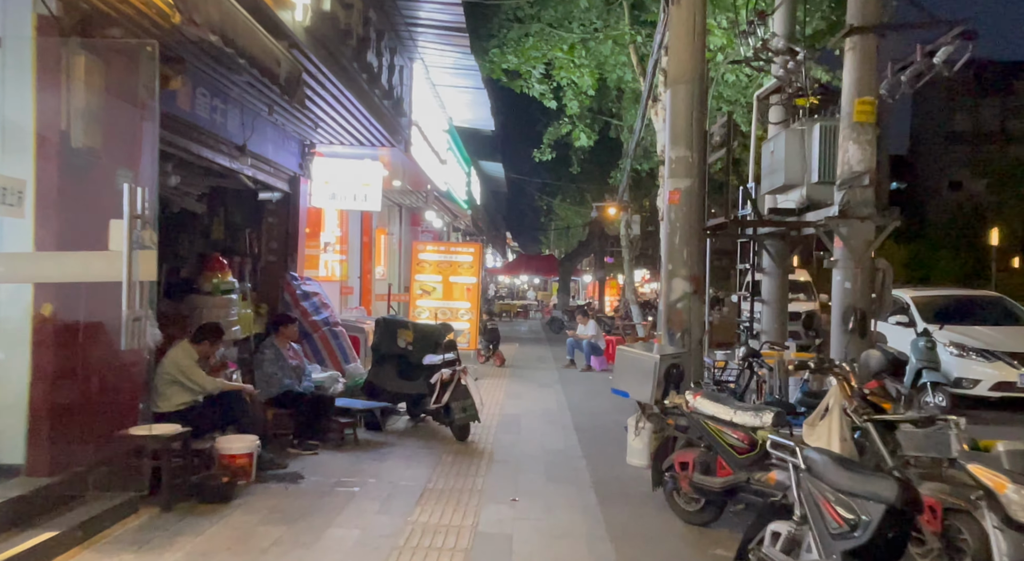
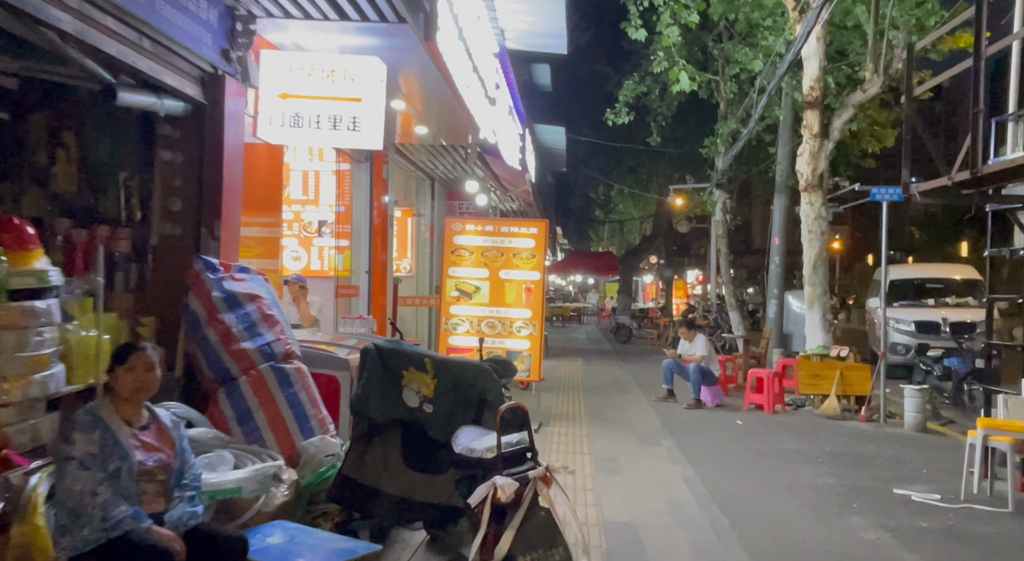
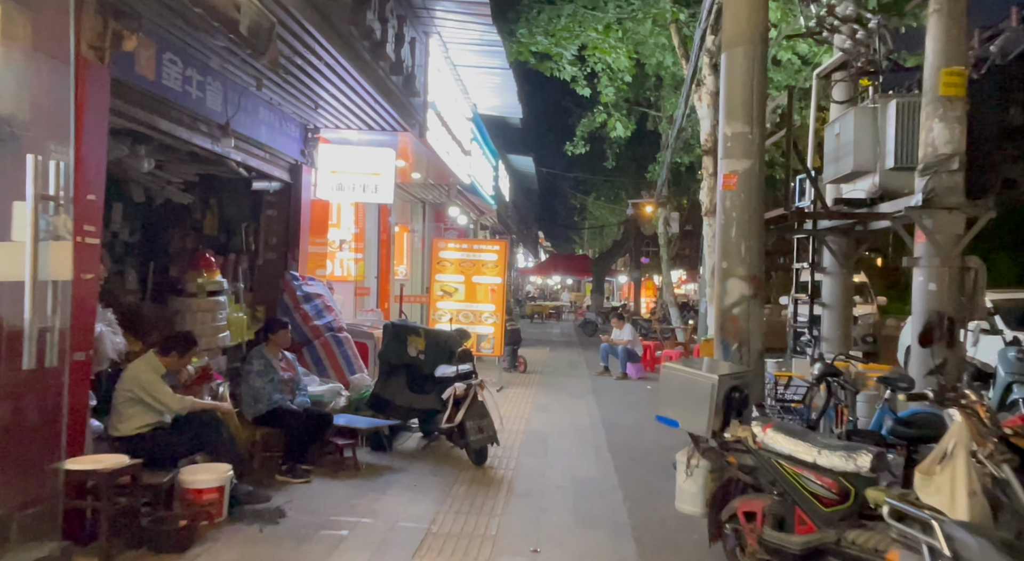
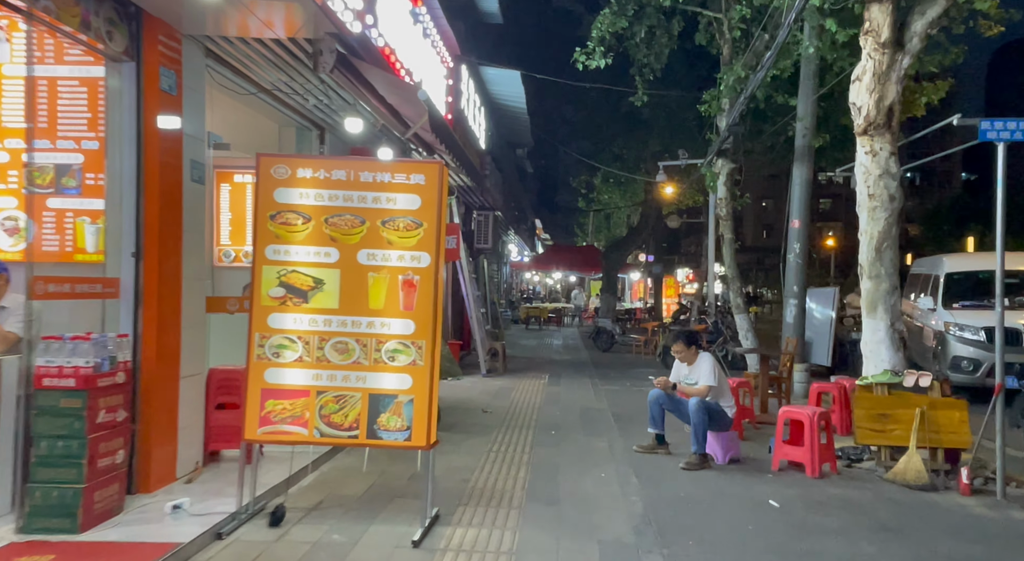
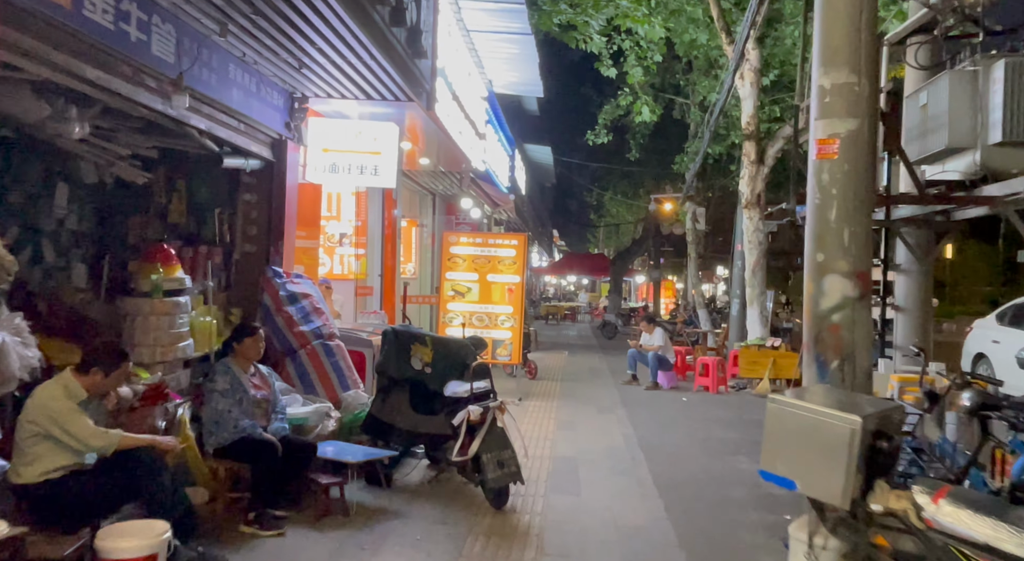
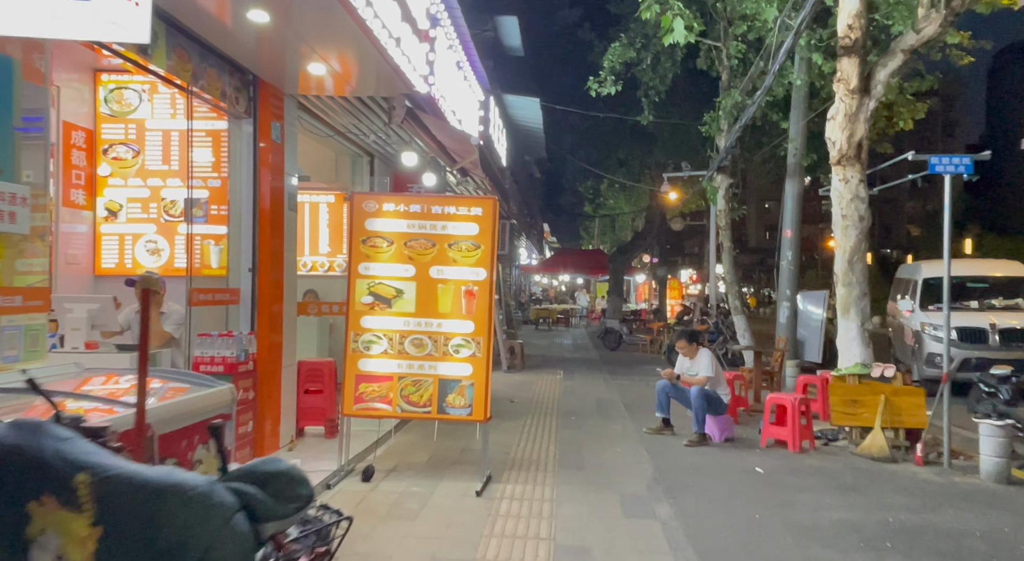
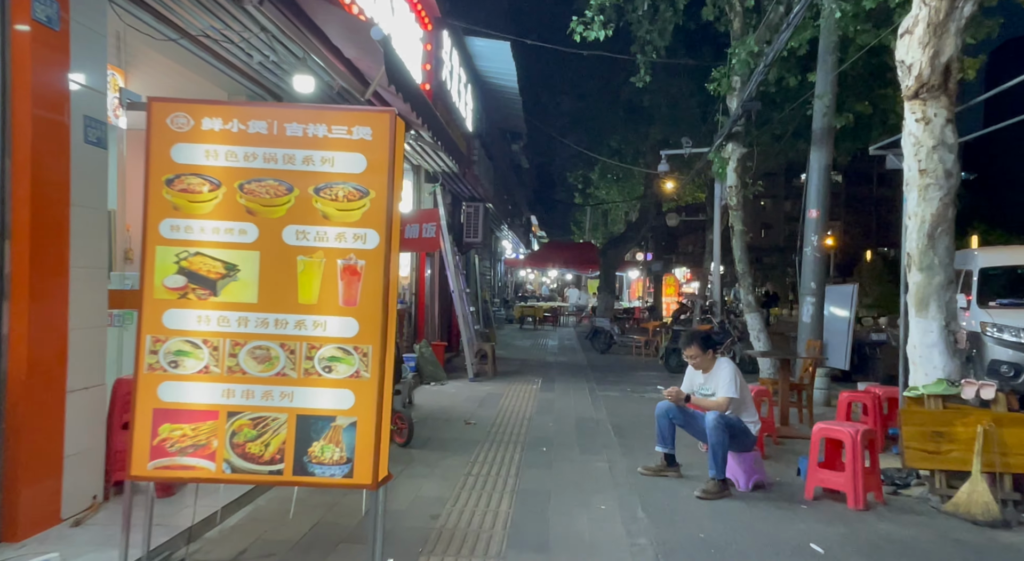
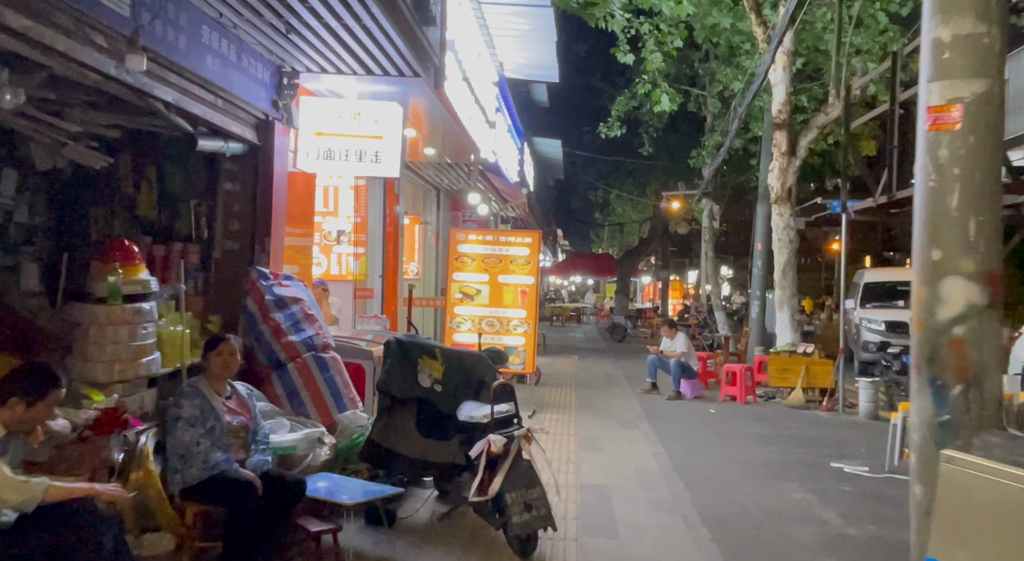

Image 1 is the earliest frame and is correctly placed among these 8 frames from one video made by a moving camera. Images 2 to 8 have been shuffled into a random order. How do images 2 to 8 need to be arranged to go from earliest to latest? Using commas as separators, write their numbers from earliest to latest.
3, 5, 8, 2, 6, 4, 7
